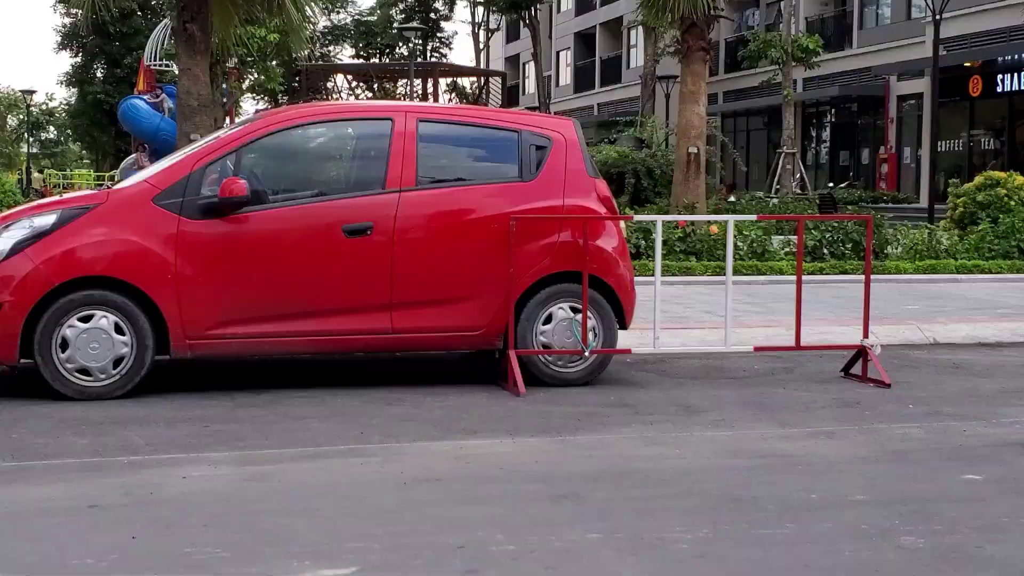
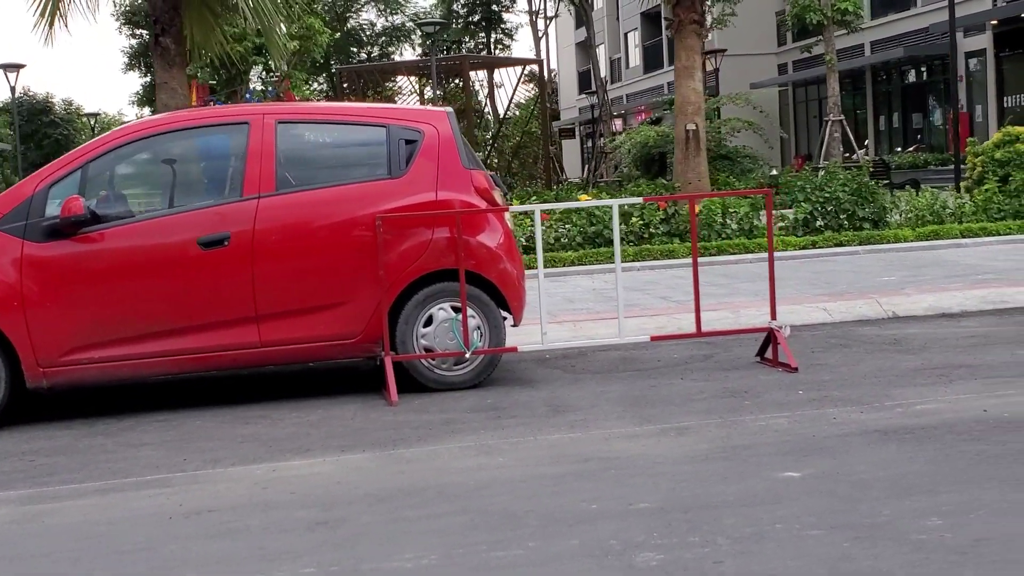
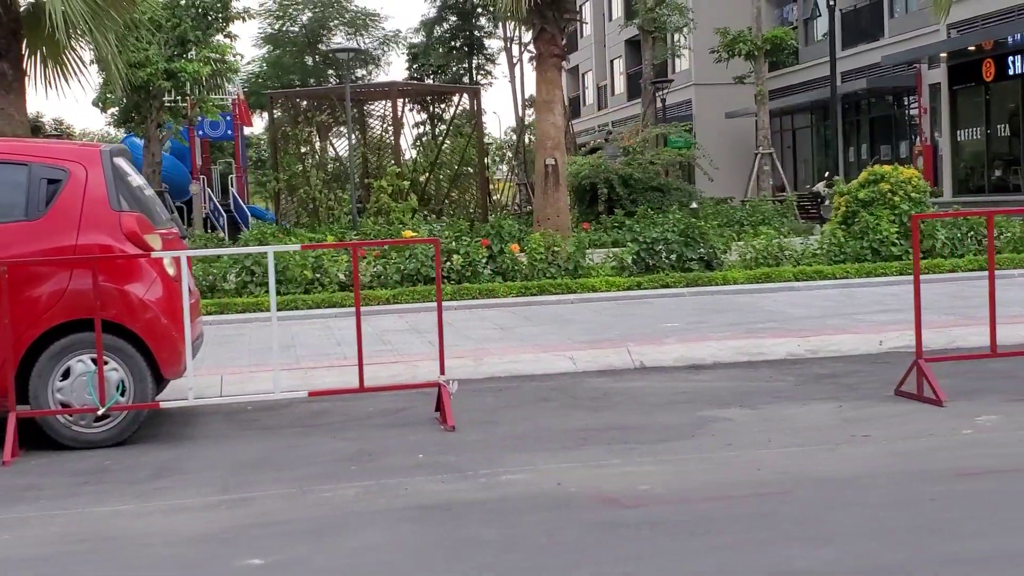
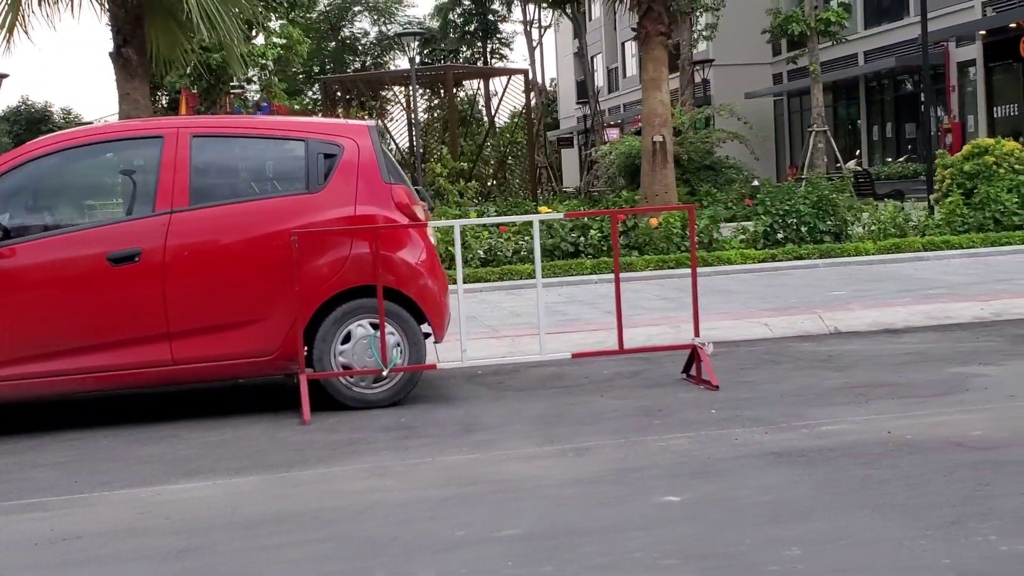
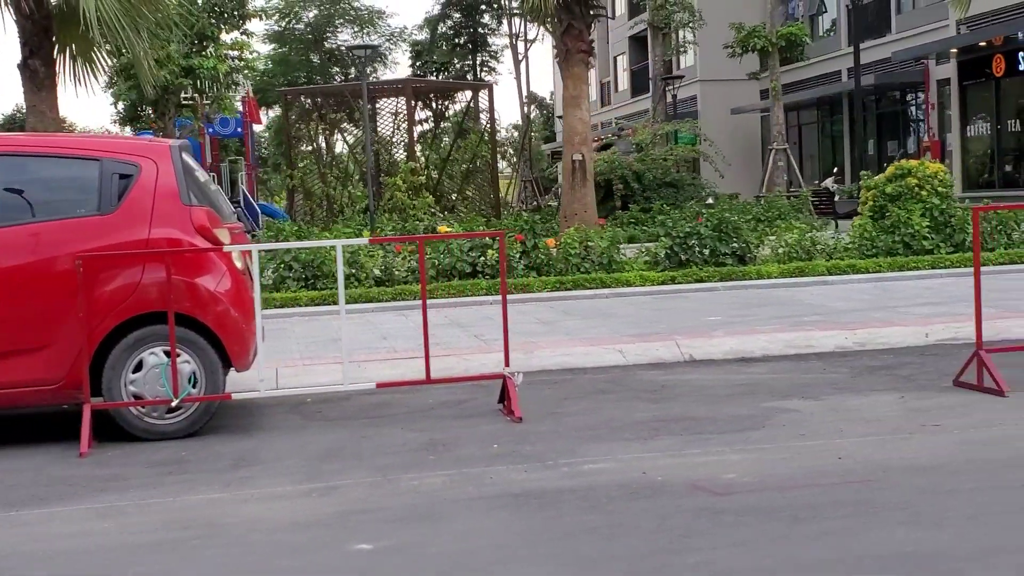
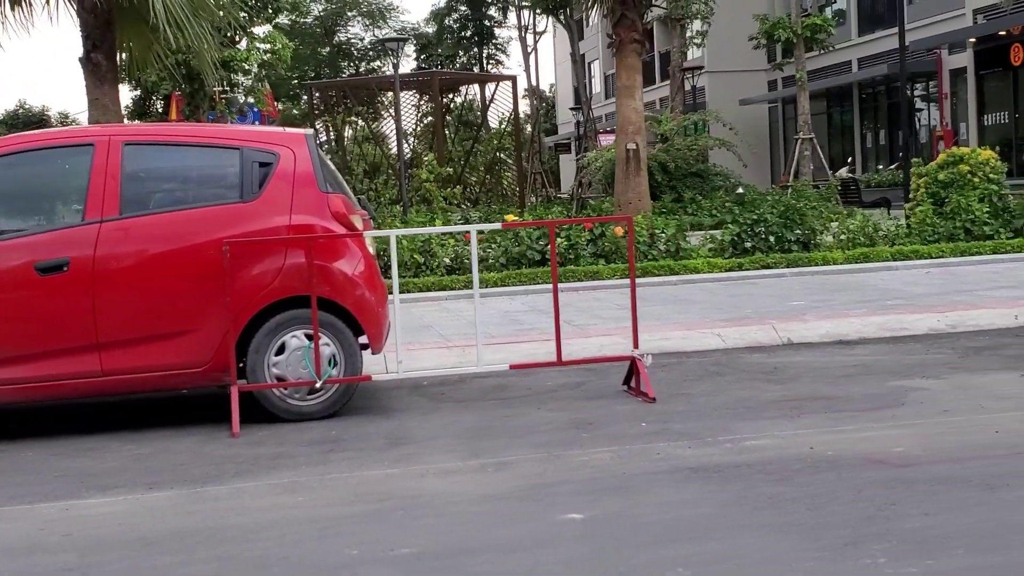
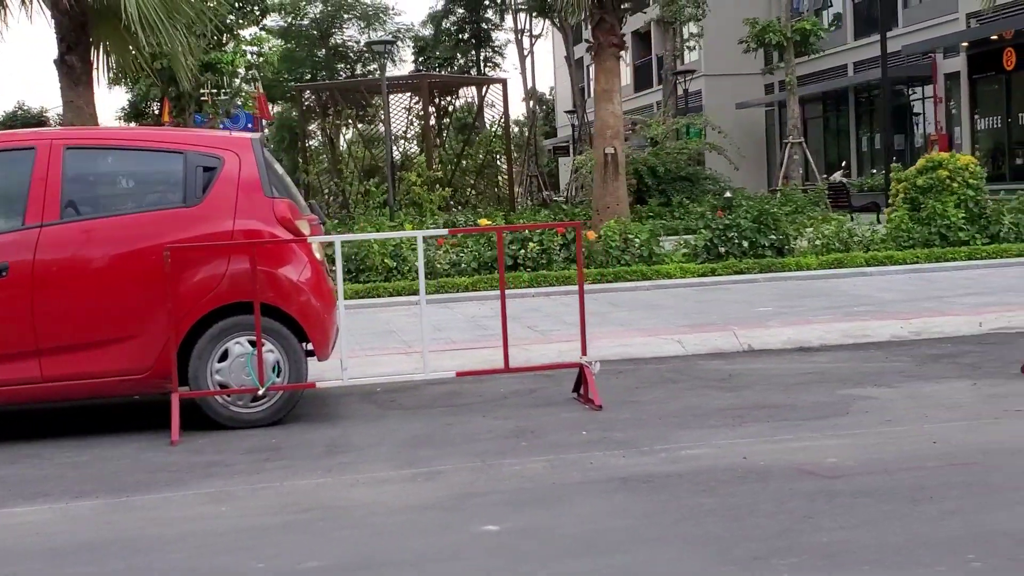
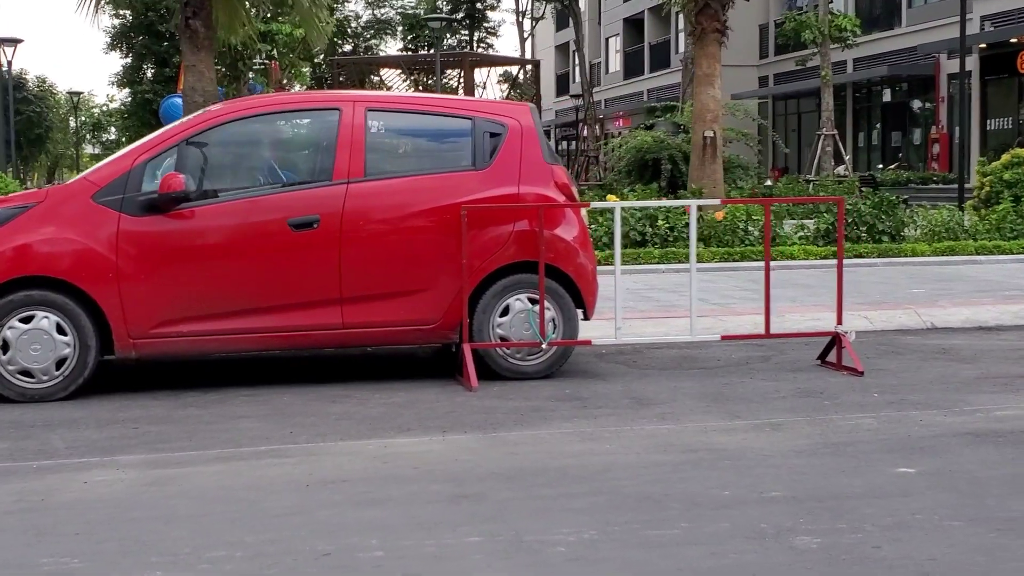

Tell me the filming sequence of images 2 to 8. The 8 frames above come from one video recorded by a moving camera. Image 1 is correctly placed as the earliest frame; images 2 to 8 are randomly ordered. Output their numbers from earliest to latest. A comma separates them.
8, 2, 4, 6, 7, 5, 3
